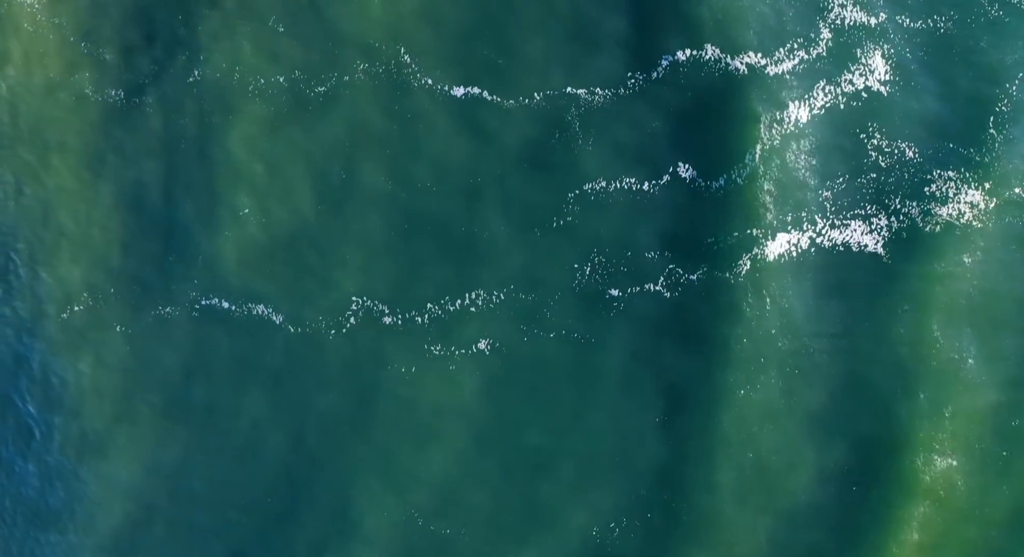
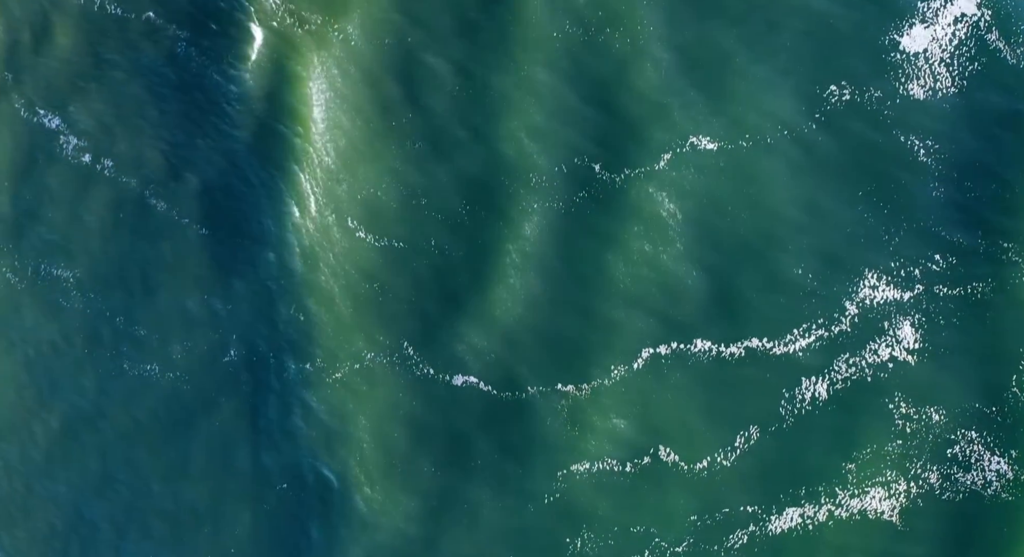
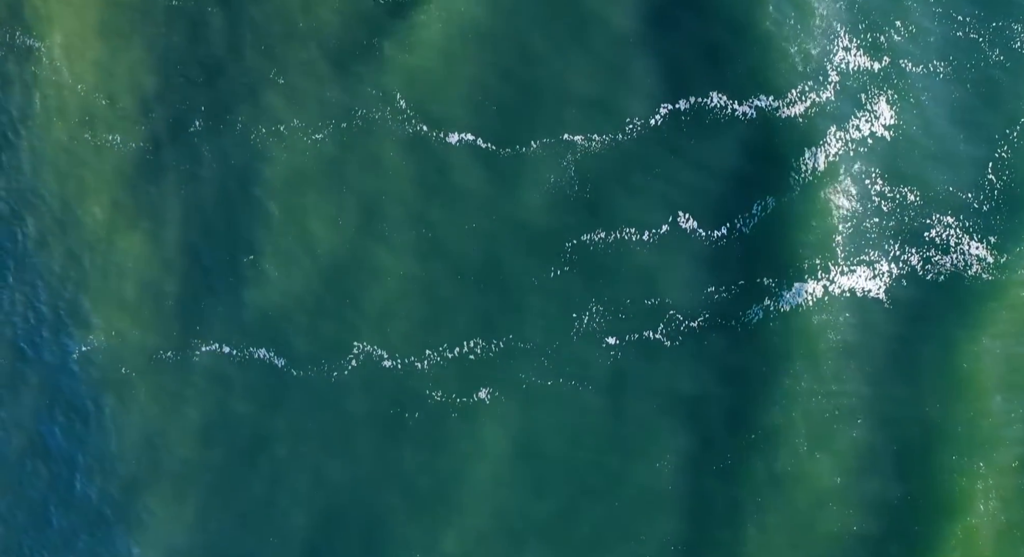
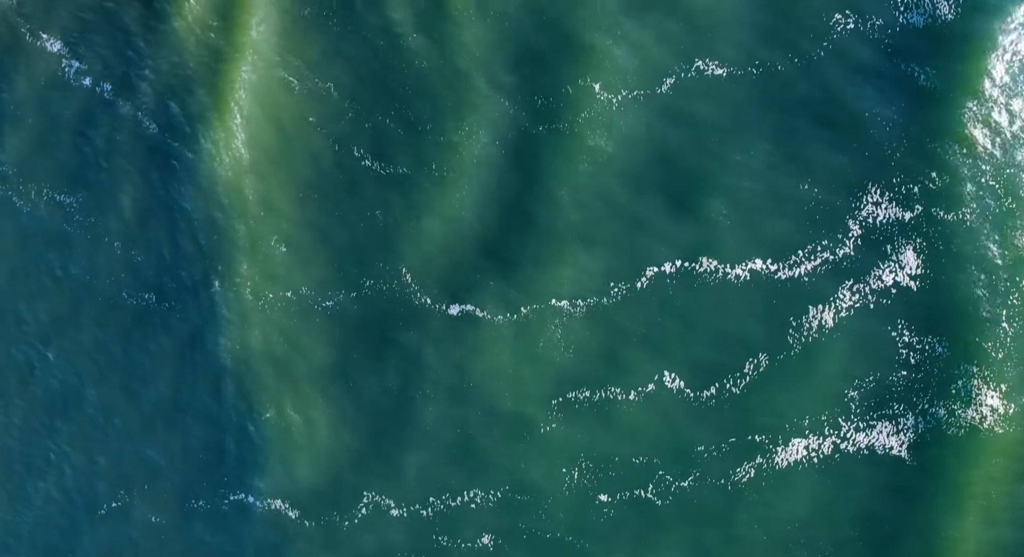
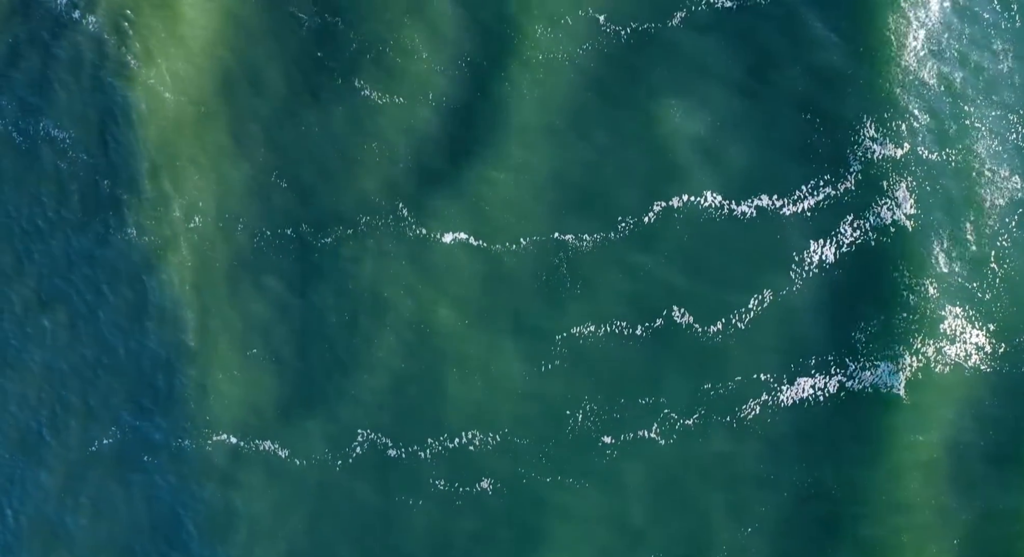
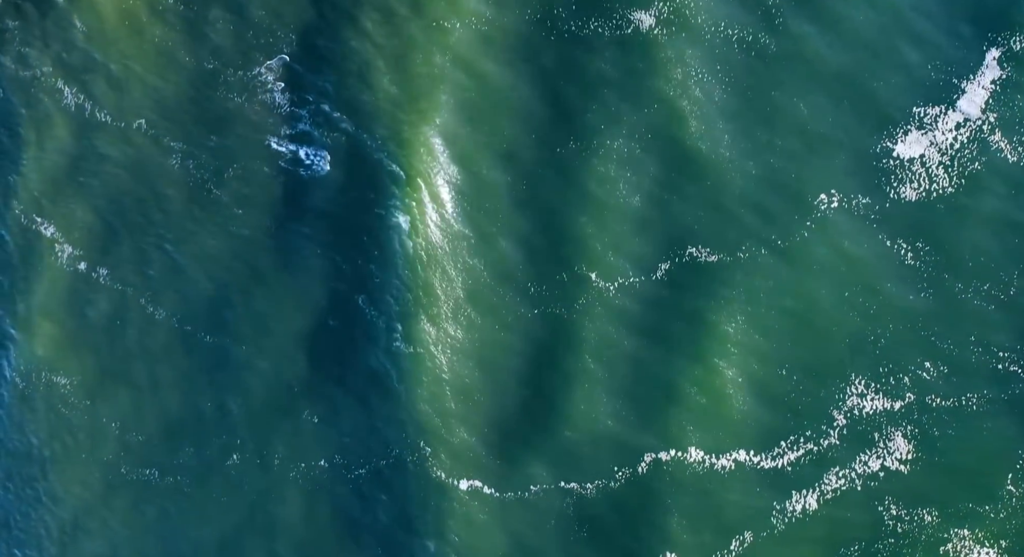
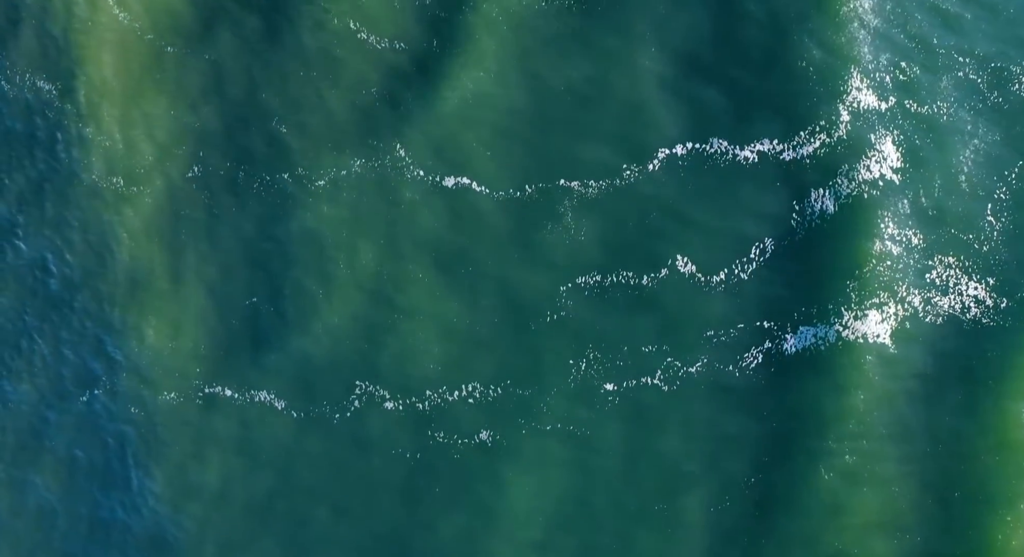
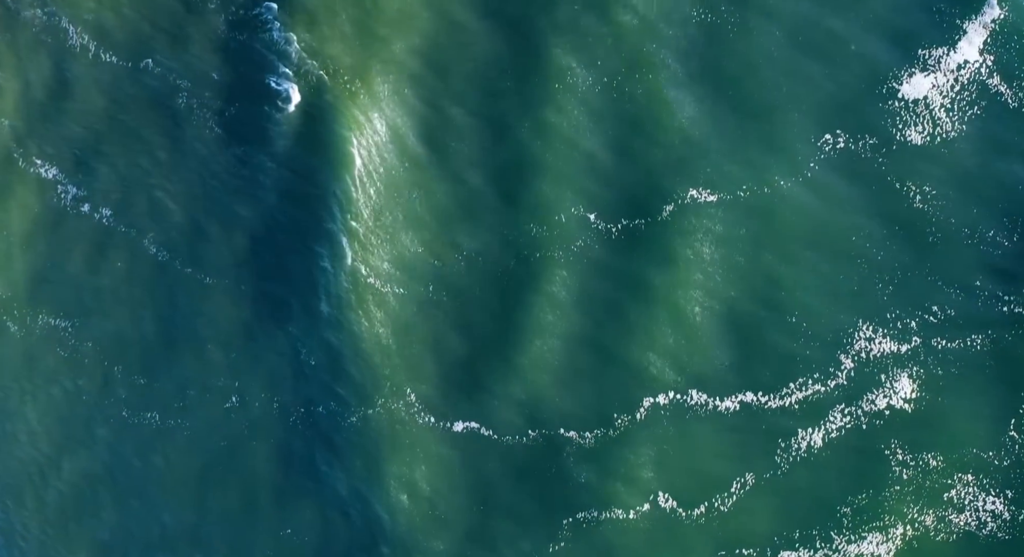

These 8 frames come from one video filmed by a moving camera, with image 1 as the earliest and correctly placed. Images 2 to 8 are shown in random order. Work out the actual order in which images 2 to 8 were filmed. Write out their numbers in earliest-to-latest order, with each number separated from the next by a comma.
3, 7, 5, 4, 2, 8, 6
